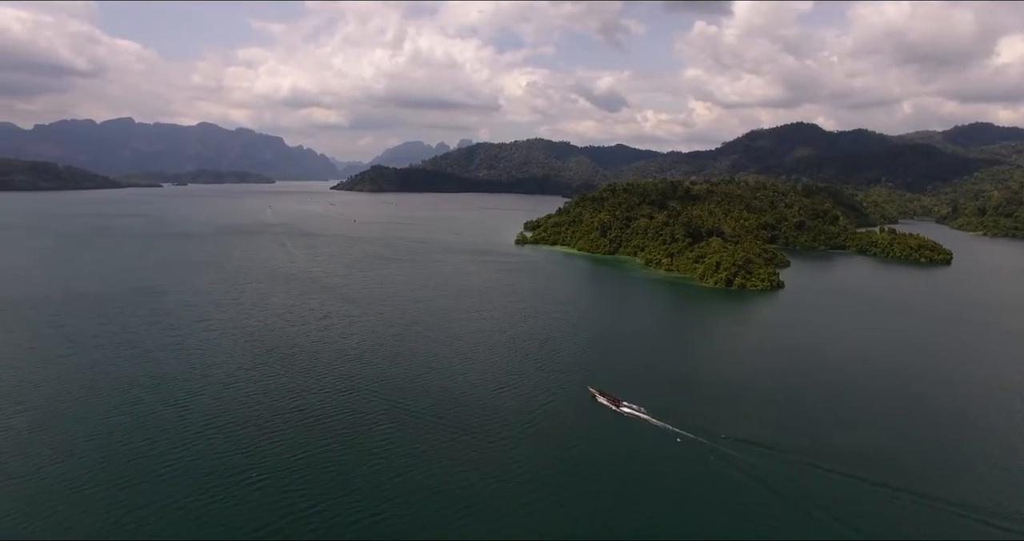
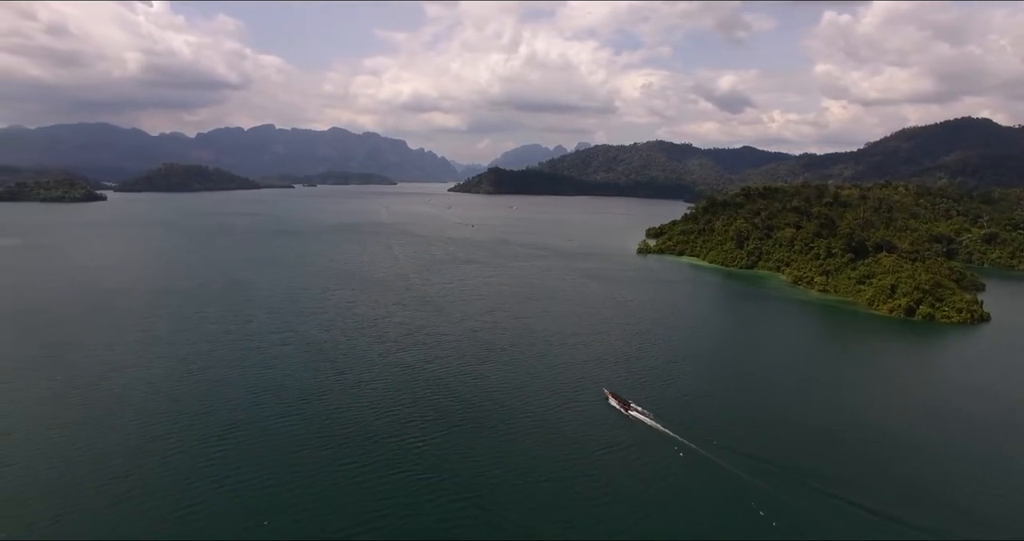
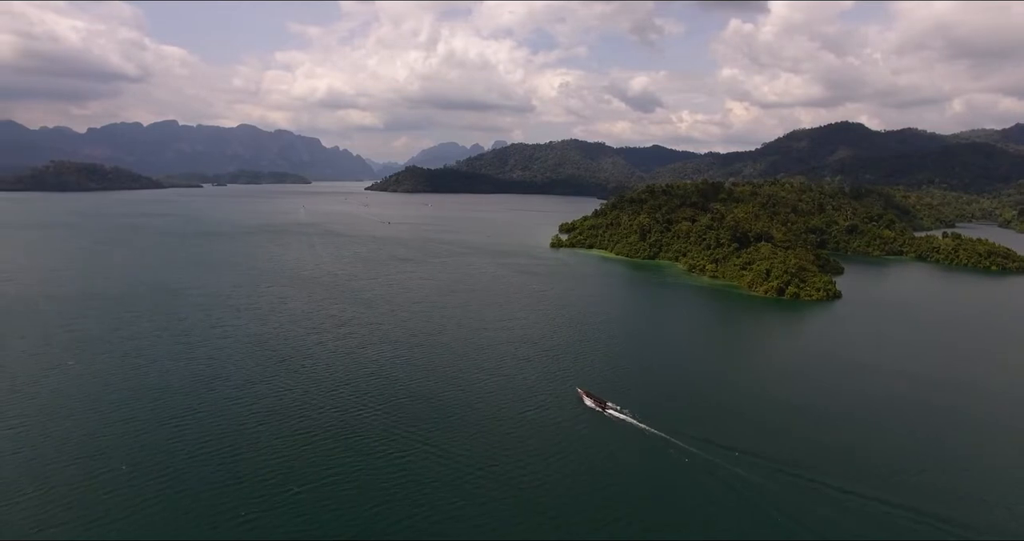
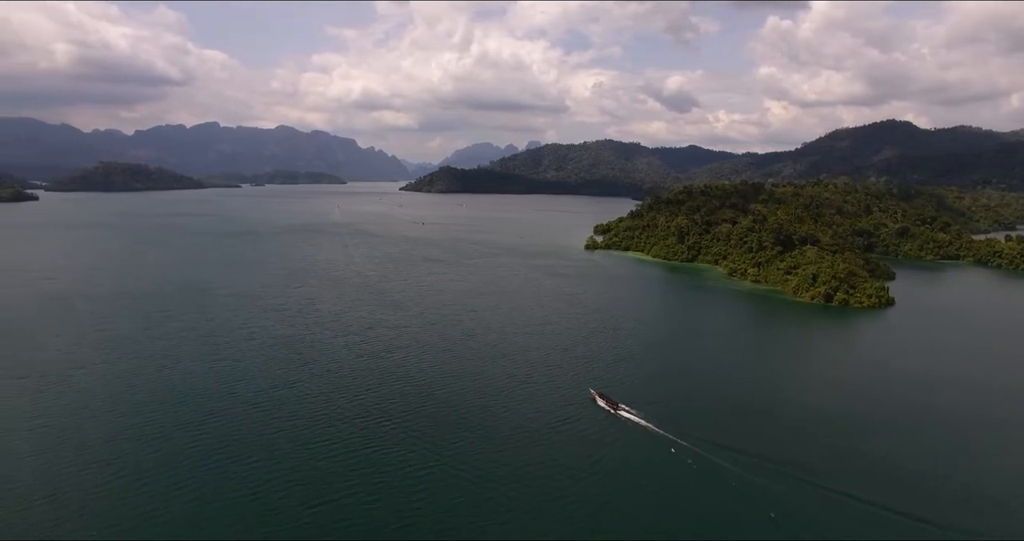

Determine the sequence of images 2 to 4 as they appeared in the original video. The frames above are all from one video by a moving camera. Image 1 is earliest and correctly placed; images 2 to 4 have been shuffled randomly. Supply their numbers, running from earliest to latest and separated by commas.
3, 4, 2
